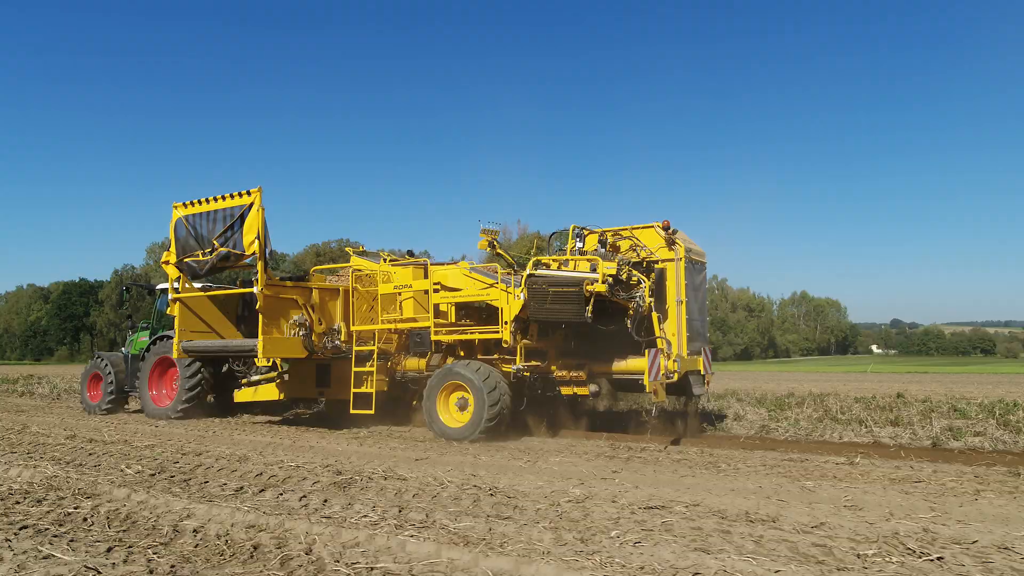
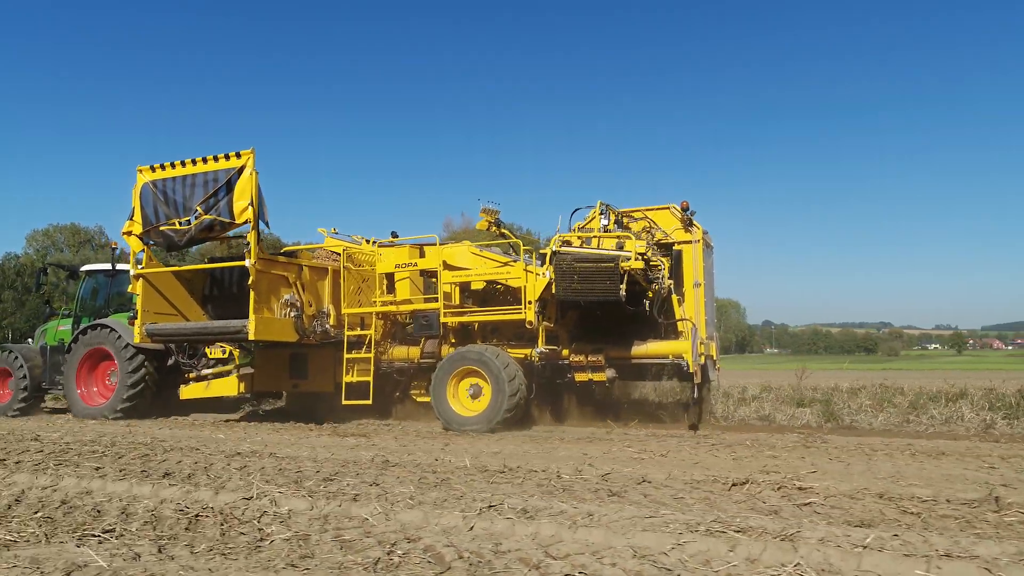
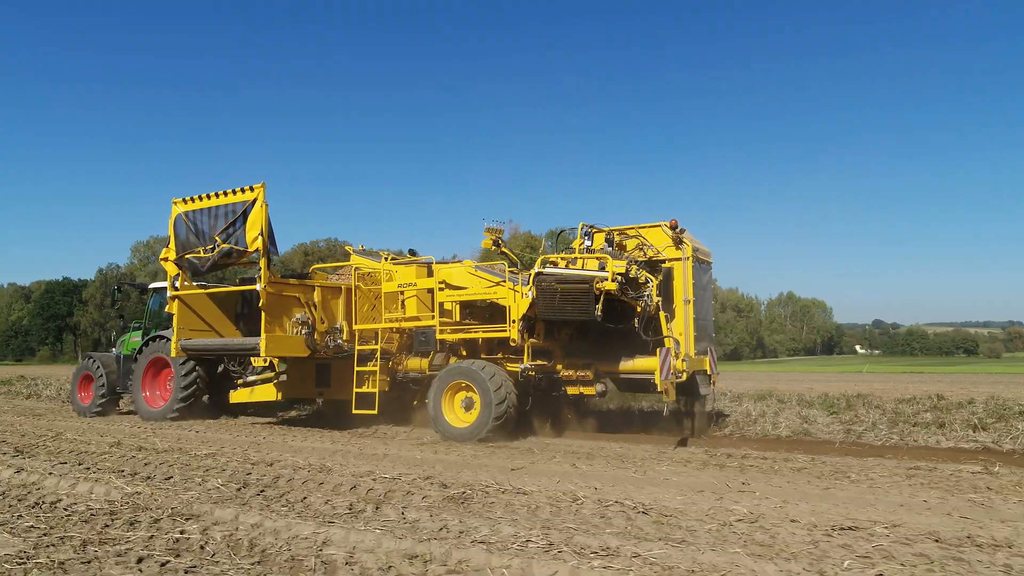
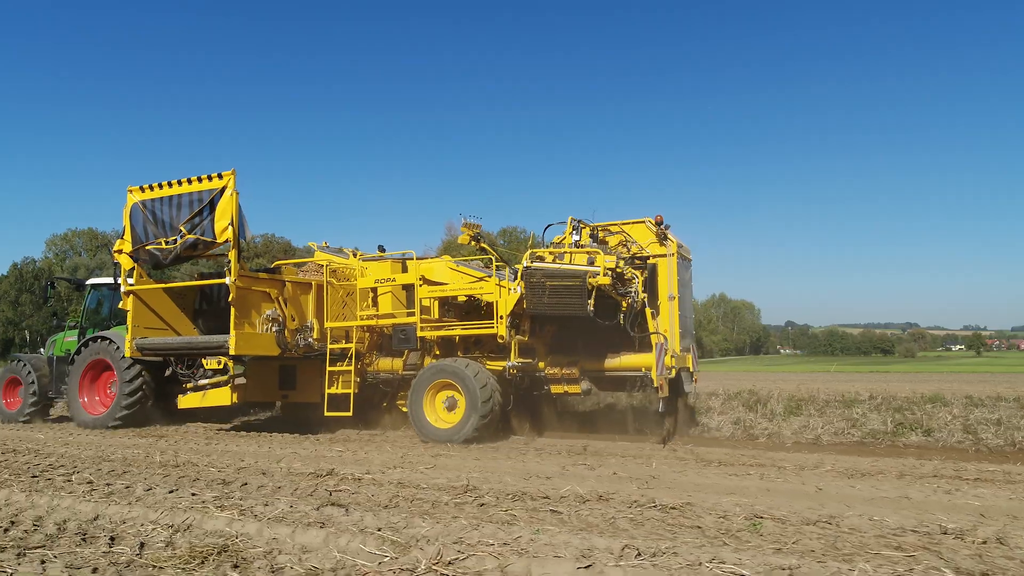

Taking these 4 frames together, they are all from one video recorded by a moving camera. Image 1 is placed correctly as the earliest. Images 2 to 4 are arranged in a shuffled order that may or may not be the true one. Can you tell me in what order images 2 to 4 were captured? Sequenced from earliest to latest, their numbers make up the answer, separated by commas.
3, 4, 2
